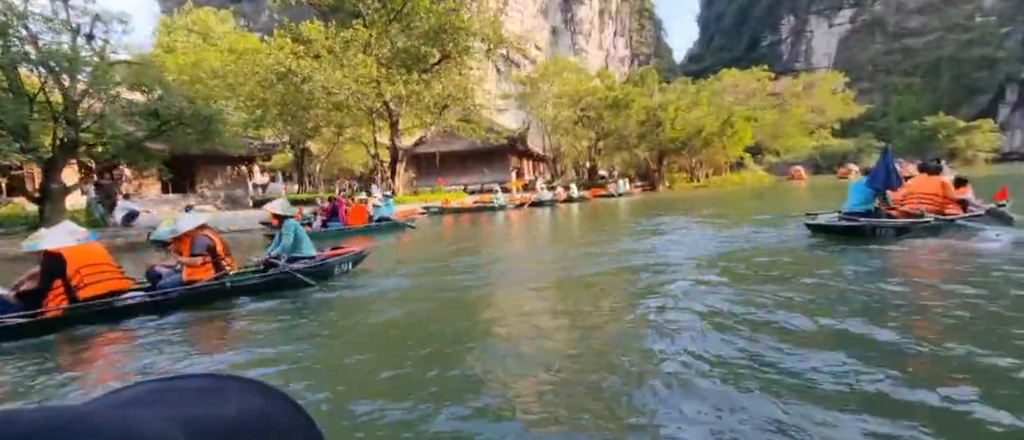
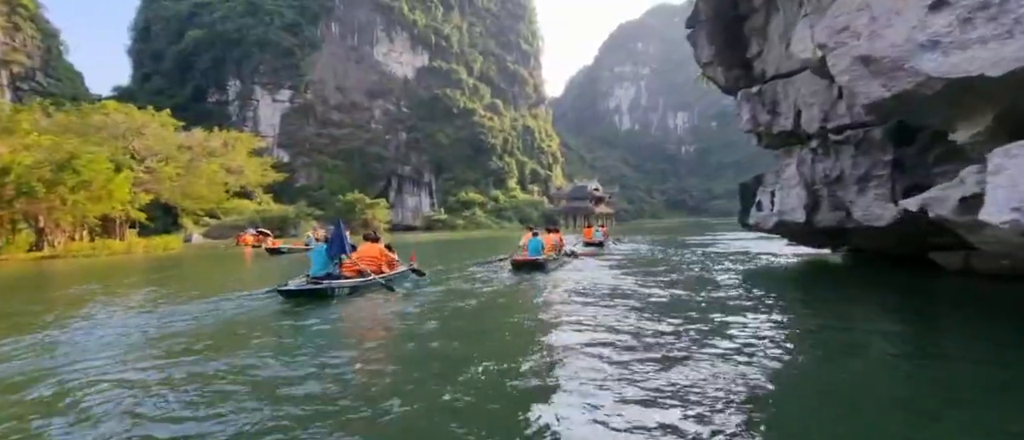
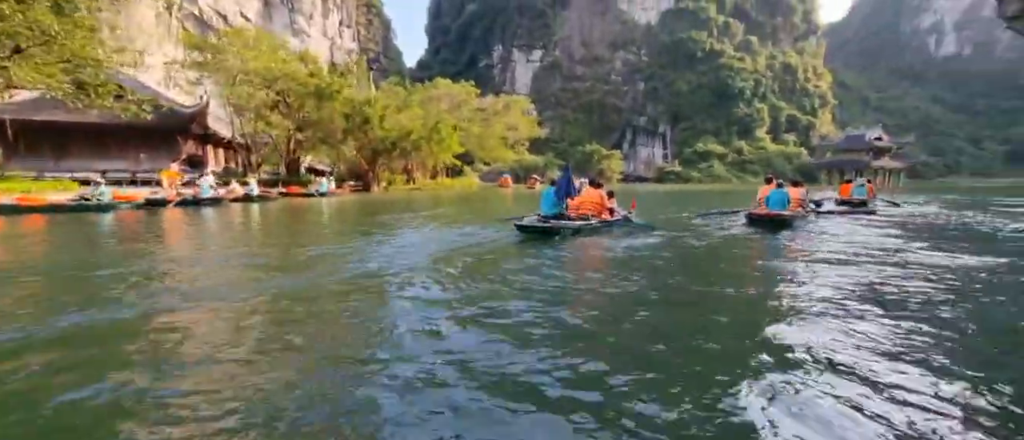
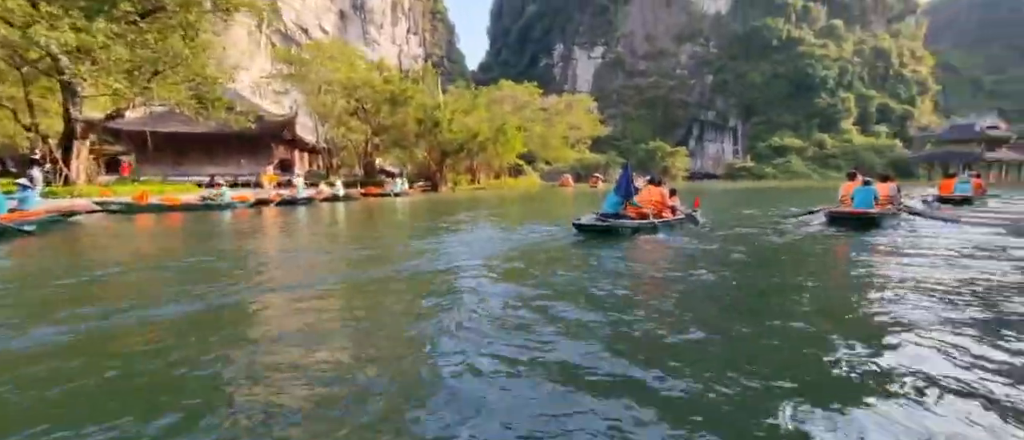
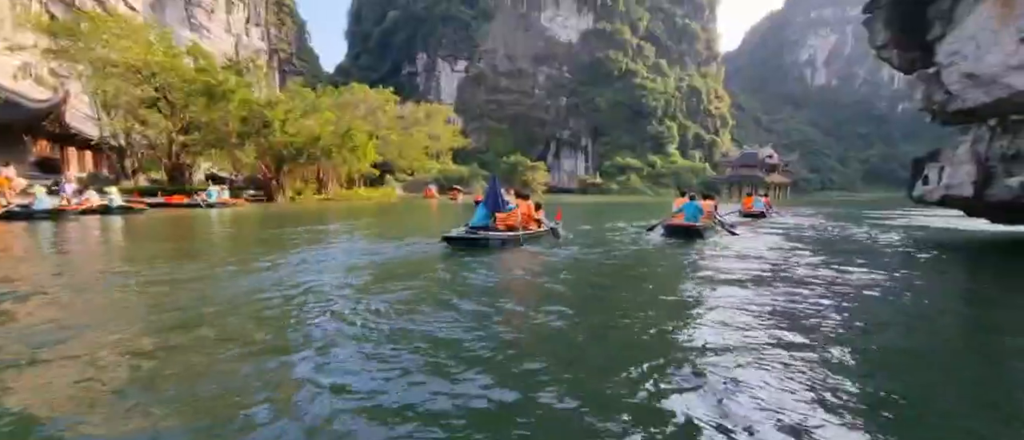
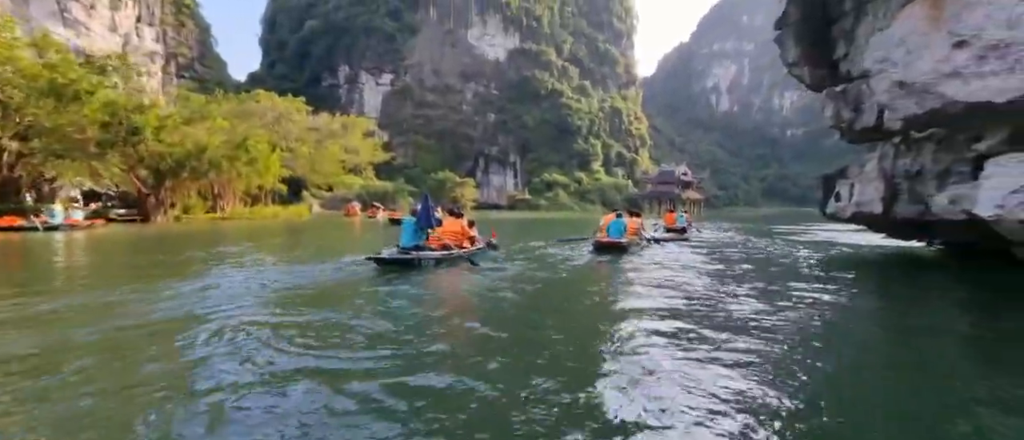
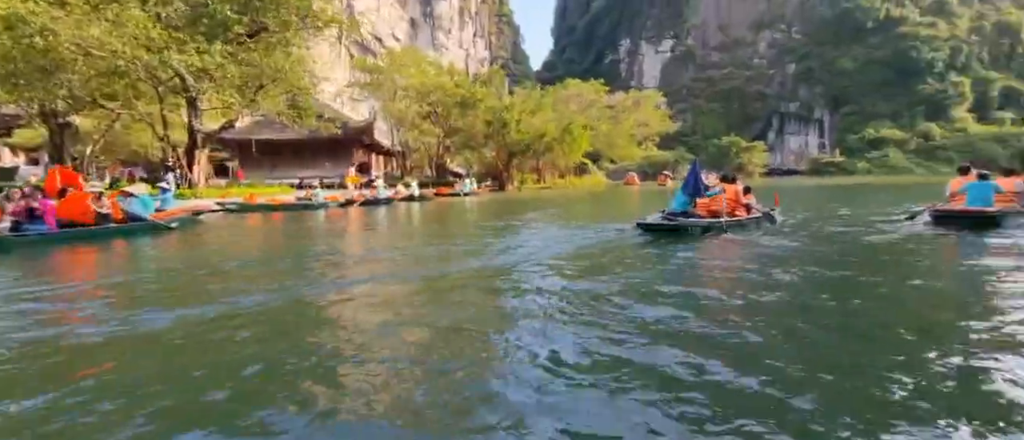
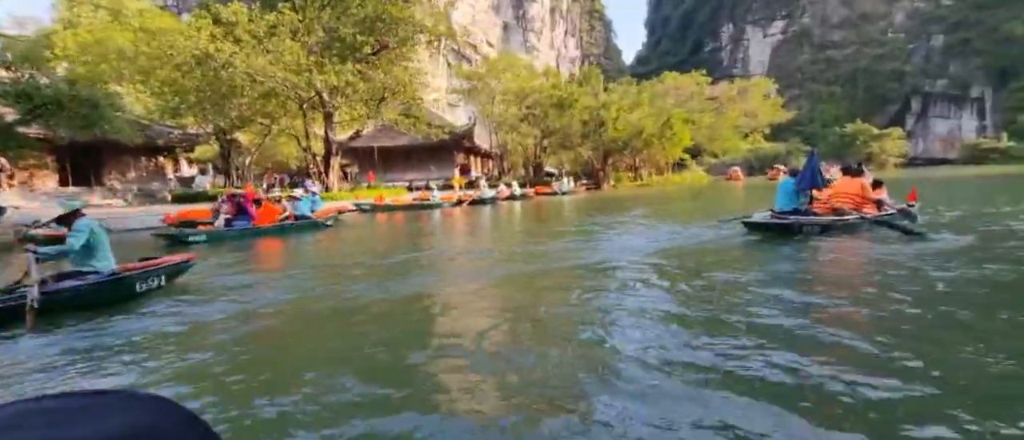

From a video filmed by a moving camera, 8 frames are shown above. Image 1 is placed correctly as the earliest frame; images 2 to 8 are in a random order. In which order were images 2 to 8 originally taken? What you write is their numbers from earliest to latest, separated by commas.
8, 7, 4, 3, 5, 6, 2
